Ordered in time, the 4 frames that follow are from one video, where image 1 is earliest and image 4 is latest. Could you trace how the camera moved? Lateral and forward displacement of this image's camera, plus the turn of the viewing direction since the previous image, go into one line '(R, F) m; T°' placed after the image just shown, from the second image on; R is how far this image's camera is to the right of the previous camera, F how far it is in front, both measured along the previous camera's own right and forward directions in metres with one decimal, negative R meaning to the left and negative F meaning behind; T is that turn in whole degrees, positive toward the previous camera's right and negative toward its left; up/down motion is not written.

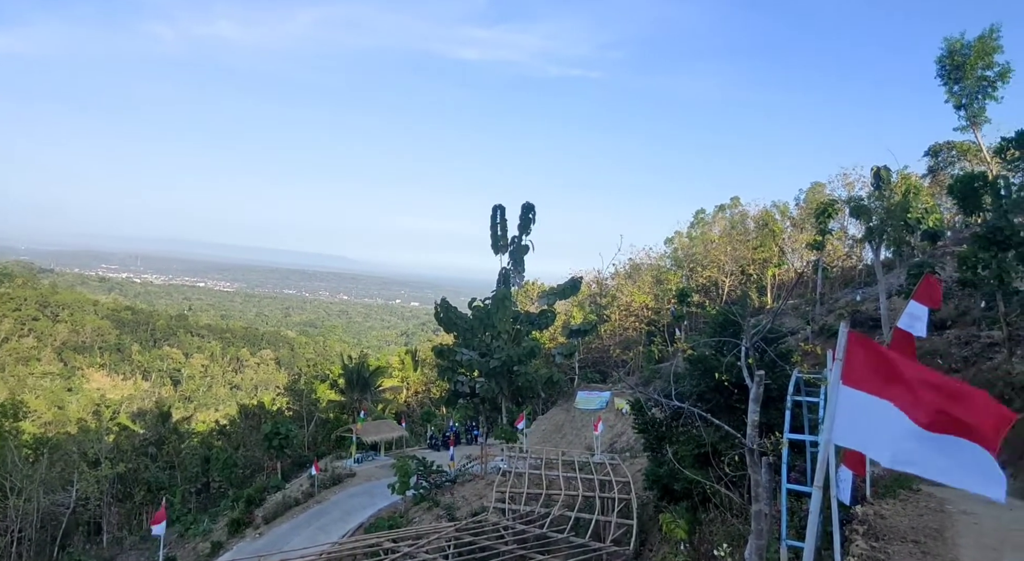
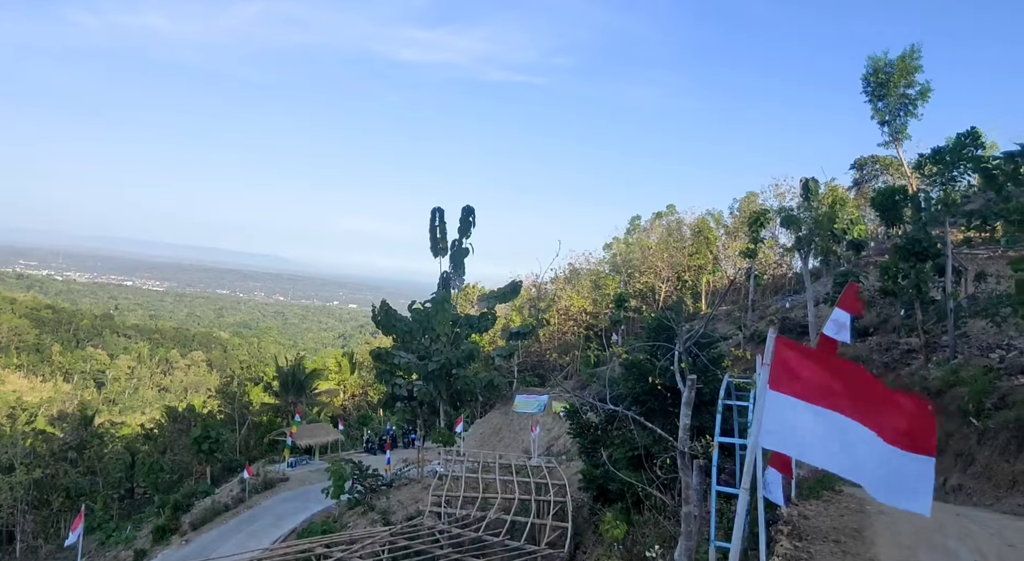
(+0.2, -0.3) m; +5°
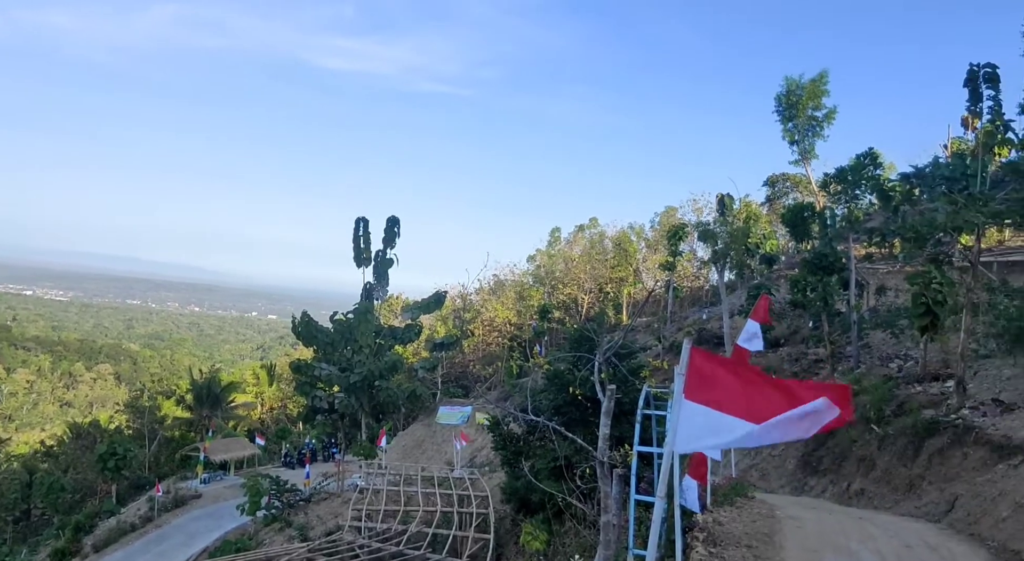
(+2.7, -1.0) m; +5°
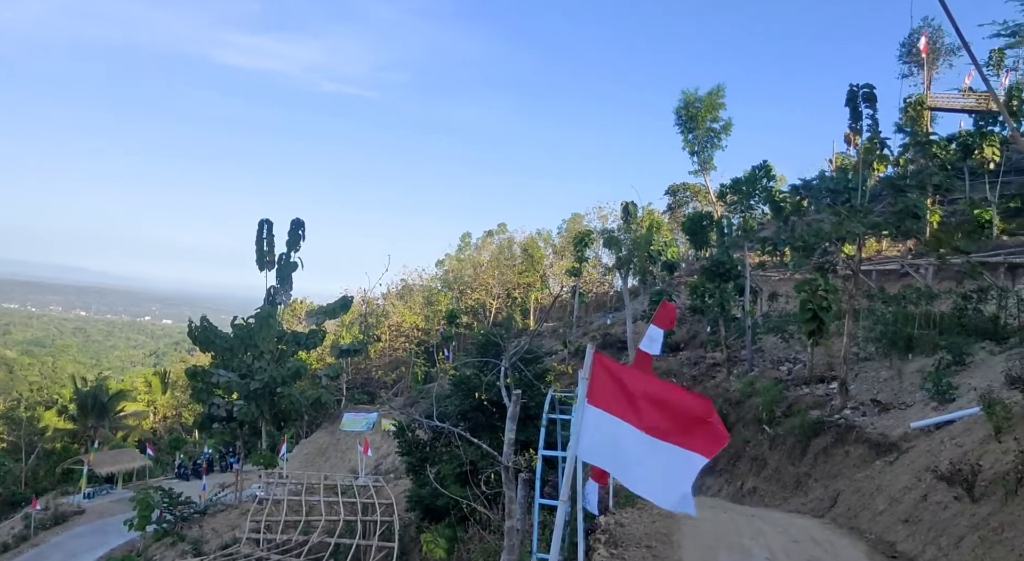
(+0.2, +0.2) m; +7°
